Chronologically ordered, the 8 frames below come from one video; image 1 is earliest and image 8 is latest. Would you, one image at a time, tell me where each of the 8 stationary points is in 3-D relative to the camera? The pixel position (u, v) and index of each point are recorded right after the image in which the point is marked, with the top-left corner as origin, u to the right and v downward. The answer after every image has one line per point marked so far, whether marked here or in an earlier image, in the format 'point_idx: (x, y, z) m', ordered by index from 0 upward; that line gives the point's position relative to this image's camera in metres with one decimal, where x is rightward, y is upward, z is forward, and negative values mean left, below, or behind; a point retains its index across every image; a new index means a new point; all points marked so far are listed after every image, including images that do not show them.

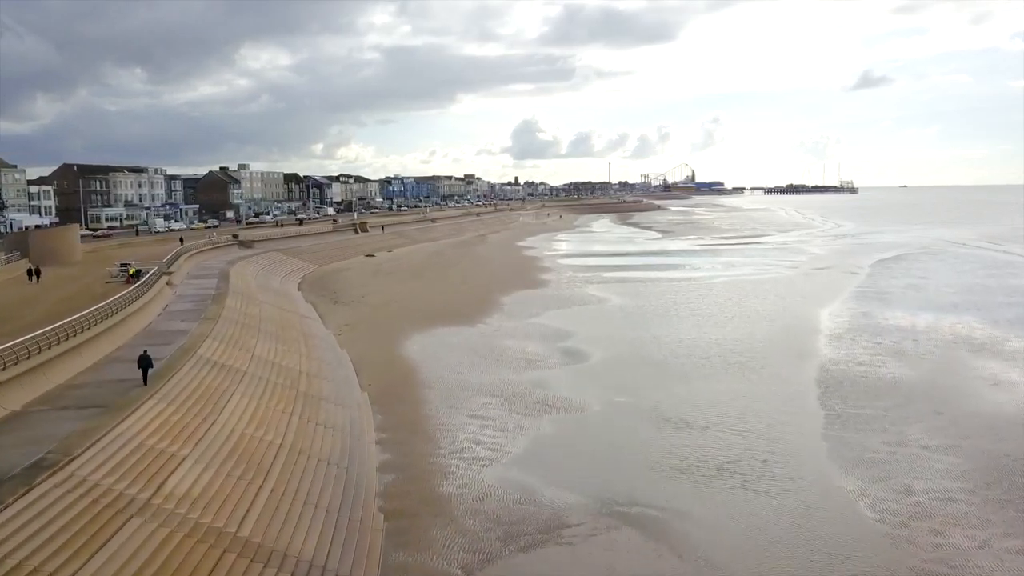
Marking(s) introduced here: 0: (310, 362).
0: (-3.6, -1.3, +11.5) m
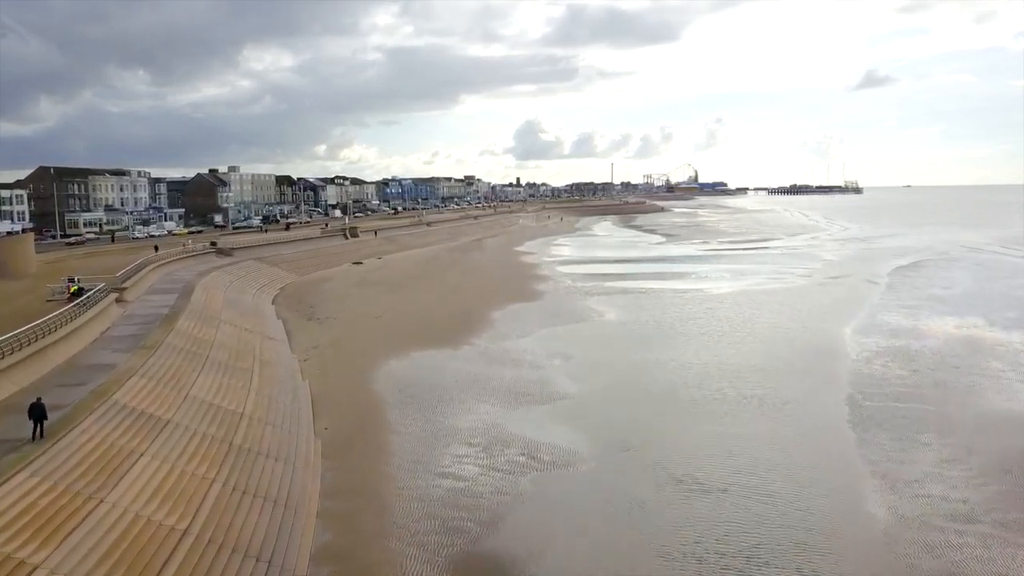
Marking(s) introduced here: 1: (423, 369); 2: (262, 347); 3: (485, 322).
0: (-3.8, -1.7, +9.9) m
1: (-1.8, -1.6, +13.2) m
2: (-5.1, -1.2, +13.3) m
3: (-0.7, -0.9, +17.5) m
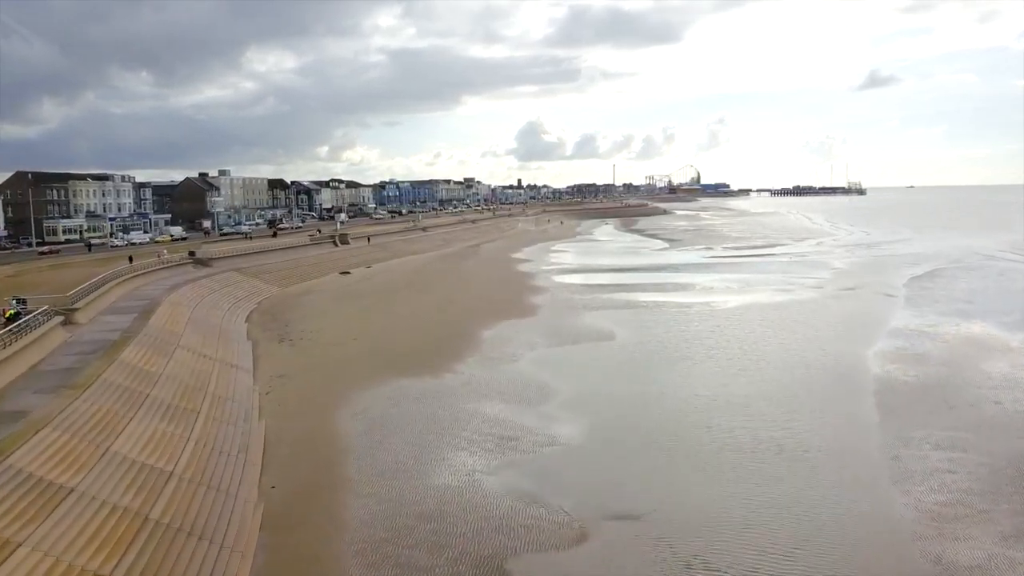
0: (-4.1, -2.1, +8.5) m
1: (-2.0, -2.0, +11.8) m
2: (-5.3, -1.6, +11.9) m
3: (-1.0, -1.3, +16.1) m
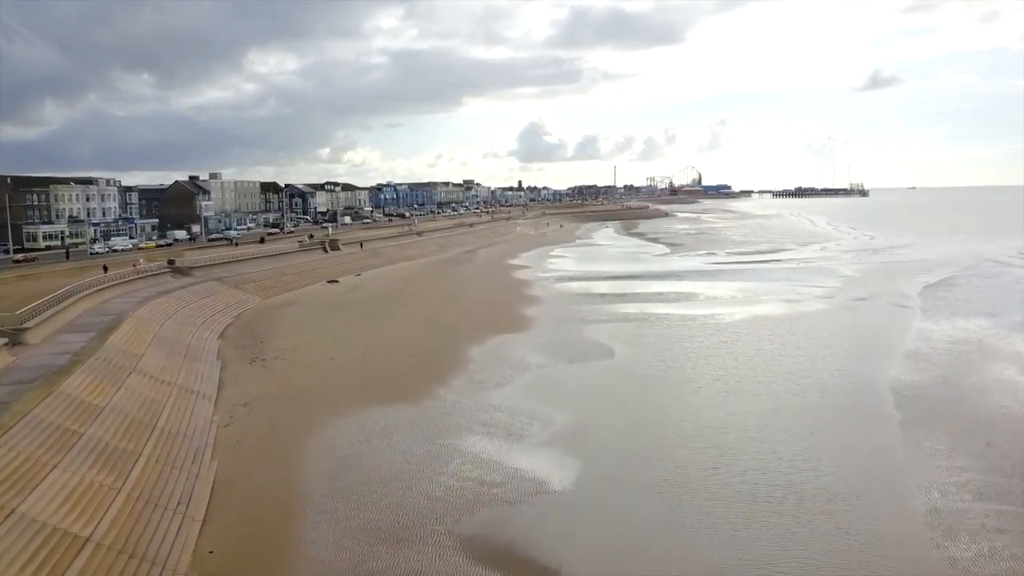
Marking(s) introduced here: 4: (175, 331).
0: (-4.3, -2.5, +7.4) m
1: (-2.2, -2.4, +10.7) m
2: (-5.5, -2.0, +10.8) m
3: (-1.2, -1.7, +14.9) m
4: (-8.1, -1.0, +16.0) m
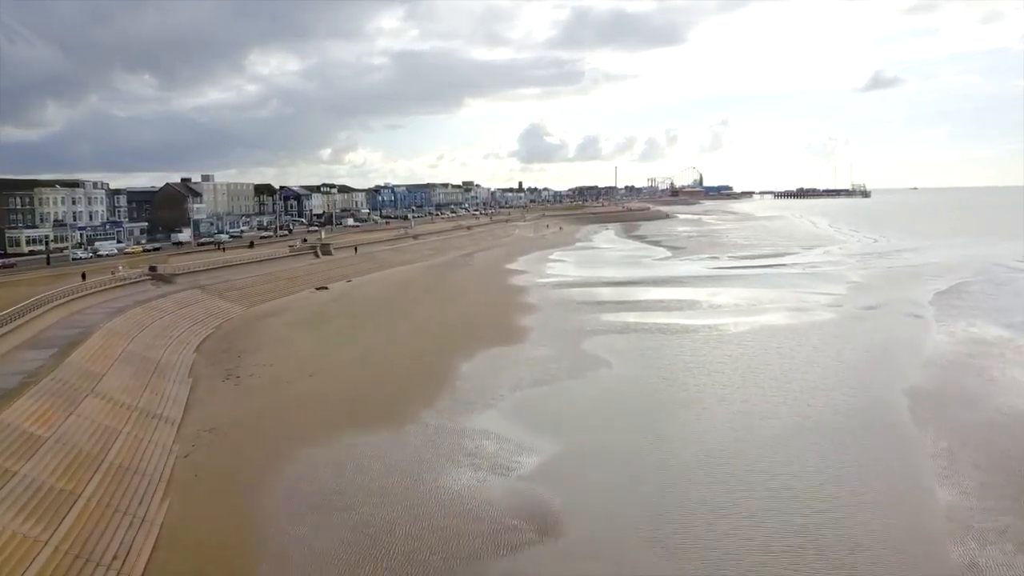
0: (-4.5, -2.7, +6.4) m
1: (-2.4, -2.6, +9.7) m
2: (-5.7, -2.2, +9.8) m
3: (-1.4, -1.9, +14.0) m
4: (-8.3, -1.3, +15.0) m
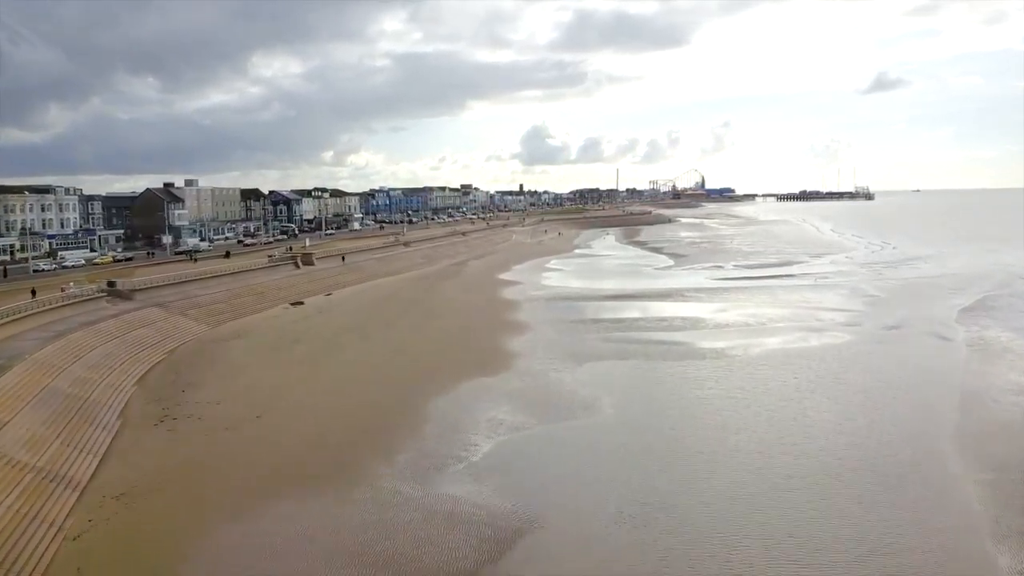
0: (-4.9, -3.2, +4.6) m
1: (-2.8, -3.1, +7.9) m
2: (-6.1, -2.7, +8.0) m
3: (-1.8, -2.4, +12.1) m
4: (-8.7, -1.8, +13.2) m
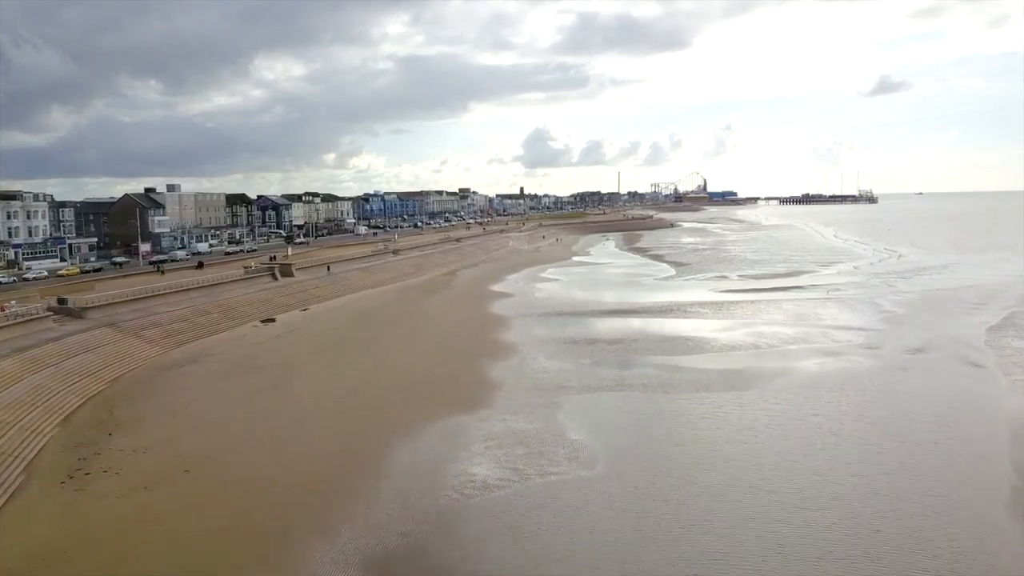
0: (-5.4, -3.7, +2.8) m
1: (-3.3, -3.6, +6.1) m
2: (-6.6, -3.2, +6.2) m
3: (-2.2, -2.9, +10.3) m
4: (-9.1, -2.3, +11.5) m
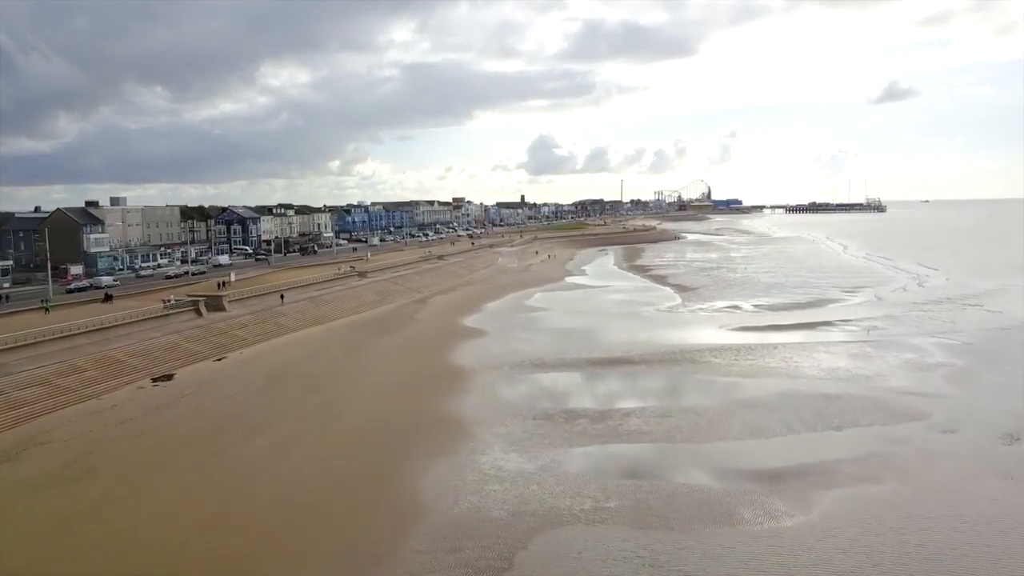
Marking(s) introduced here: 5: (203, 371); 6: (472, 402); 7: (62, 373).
0: (-6.5, -4.8, -1.9) m
1: (-4.4, -4.7, +1.3) m
2: (-7.7, -4.3, +1.5) m
3: (-3.3, -4.1, +5.6) m
4: (-10.2, -3.5, +6.8) m
5: (-8.6, -2.3, +18.1) m
6: (-1.0, -2.8, +16.1) m
7: (-11.2, -2.1, +15.7) m
